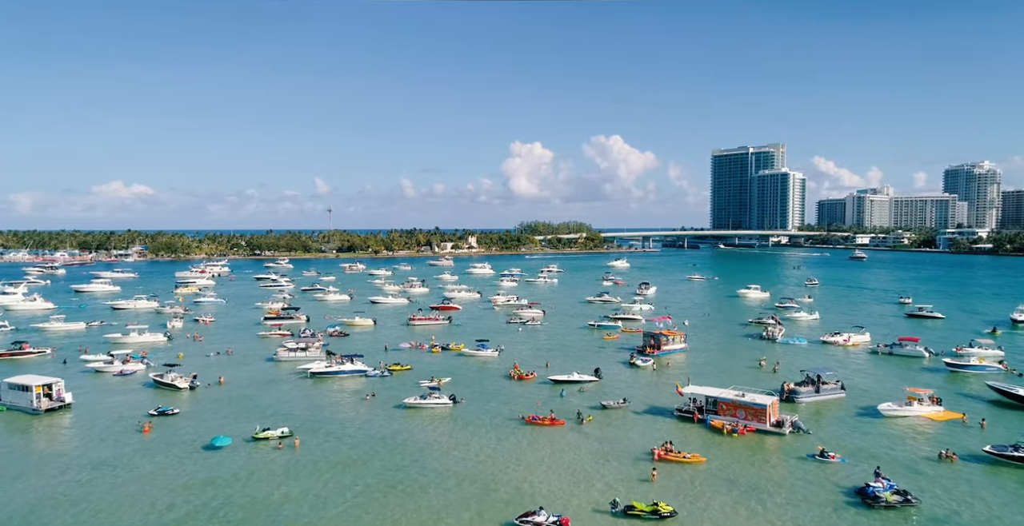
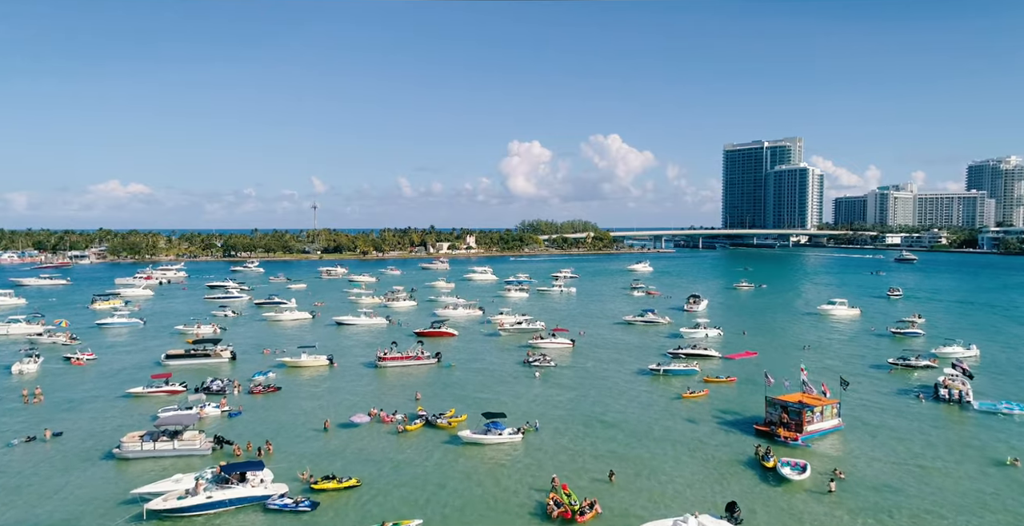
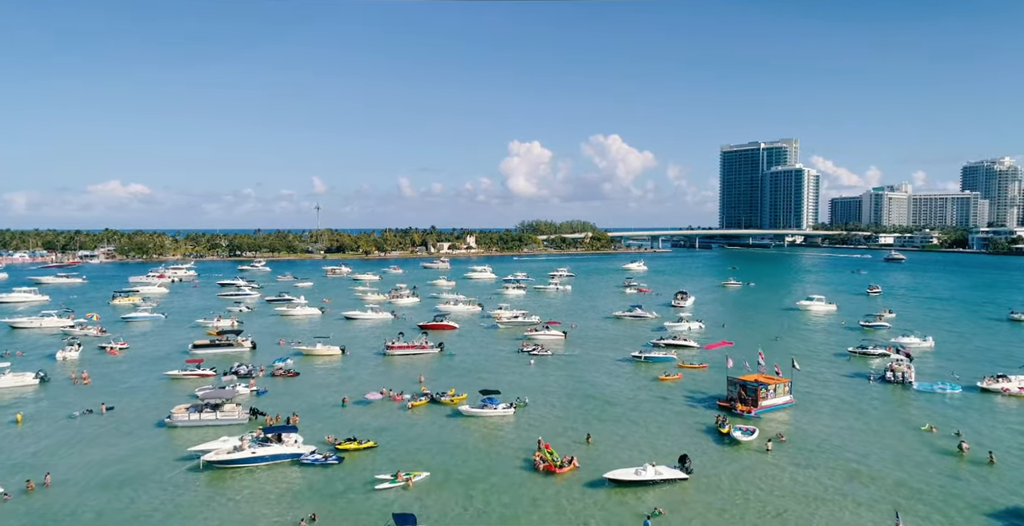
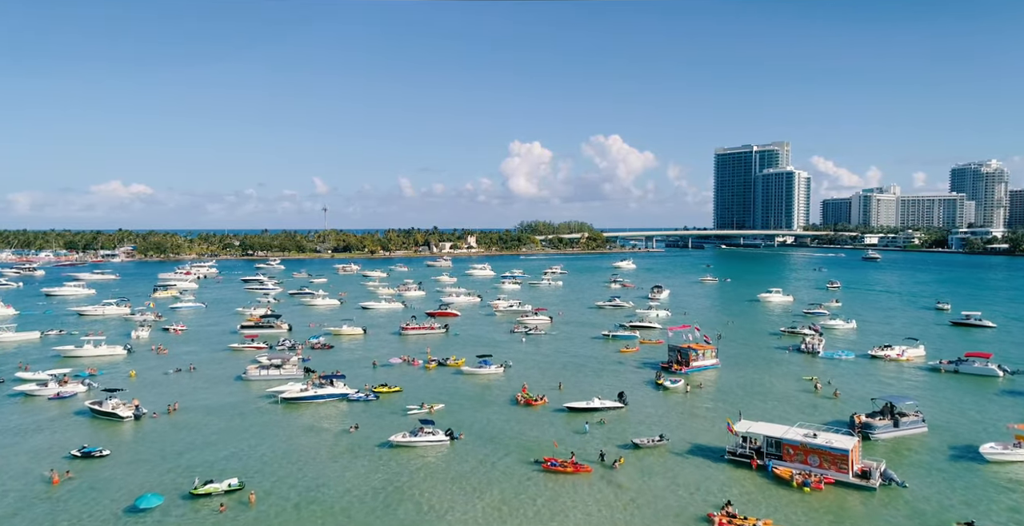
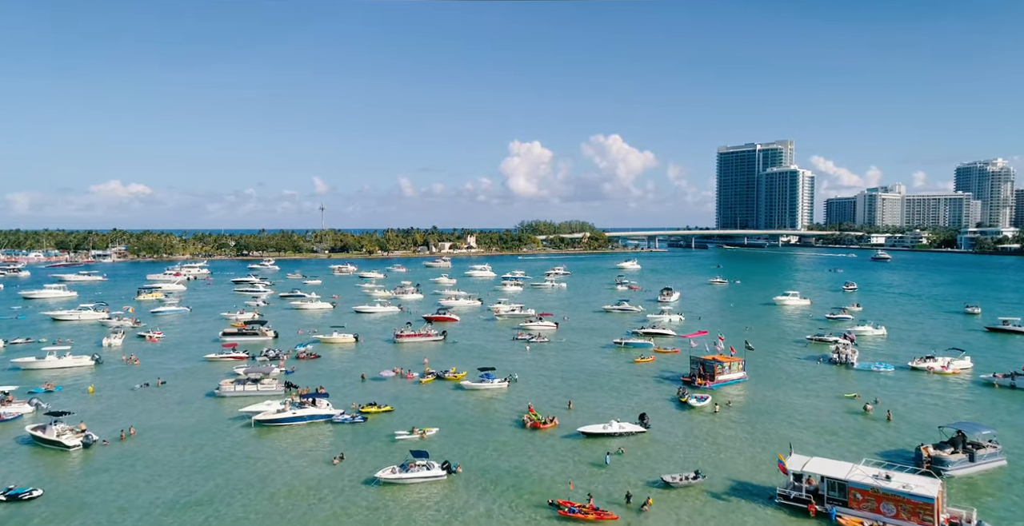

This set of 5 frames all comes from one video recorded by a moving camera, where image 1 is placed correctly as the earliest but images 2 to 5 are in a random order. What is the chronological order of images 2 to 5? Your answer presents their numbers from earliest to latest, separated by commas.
4, 5, 3, 2
